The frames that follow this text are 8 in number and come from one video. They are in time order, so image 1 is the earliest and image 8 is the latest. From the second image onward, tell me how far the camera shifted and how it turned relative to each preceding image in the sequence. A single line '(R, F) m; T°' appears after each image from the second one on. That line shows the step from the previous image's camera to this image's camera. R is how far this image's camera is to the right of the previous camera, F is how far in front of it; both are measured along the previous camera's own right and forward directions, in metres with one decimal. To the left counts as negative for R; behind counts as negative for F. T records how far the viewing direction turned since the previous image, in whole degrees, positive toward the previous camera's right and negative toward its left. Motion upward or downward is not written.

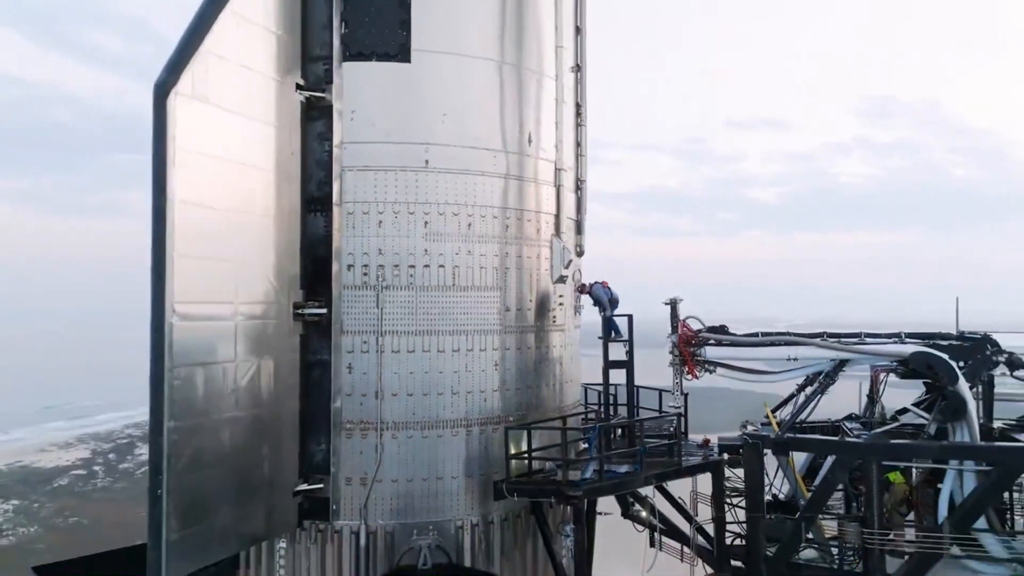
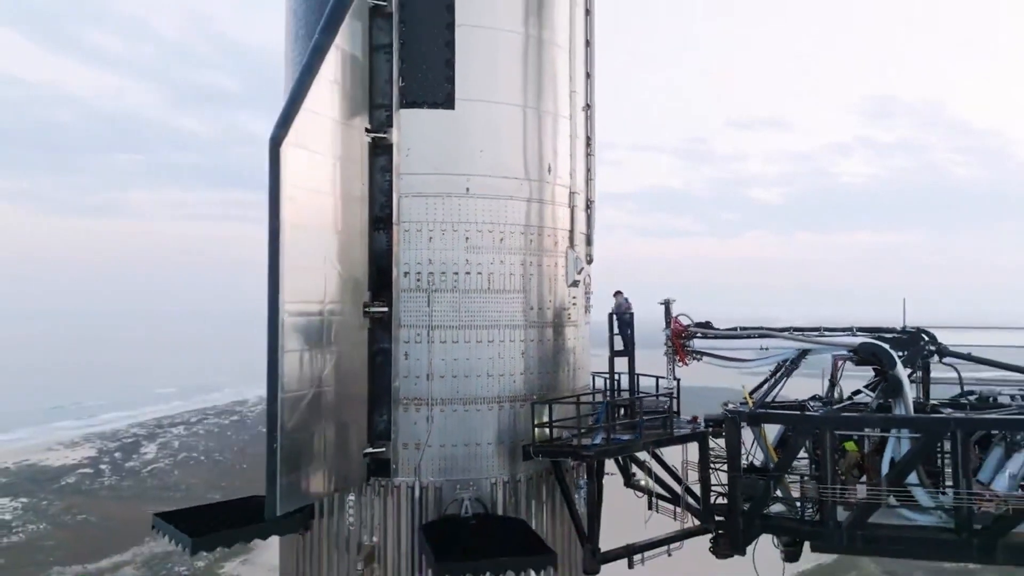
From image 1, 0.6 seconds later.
(-0.1, -0.5) m; 0°
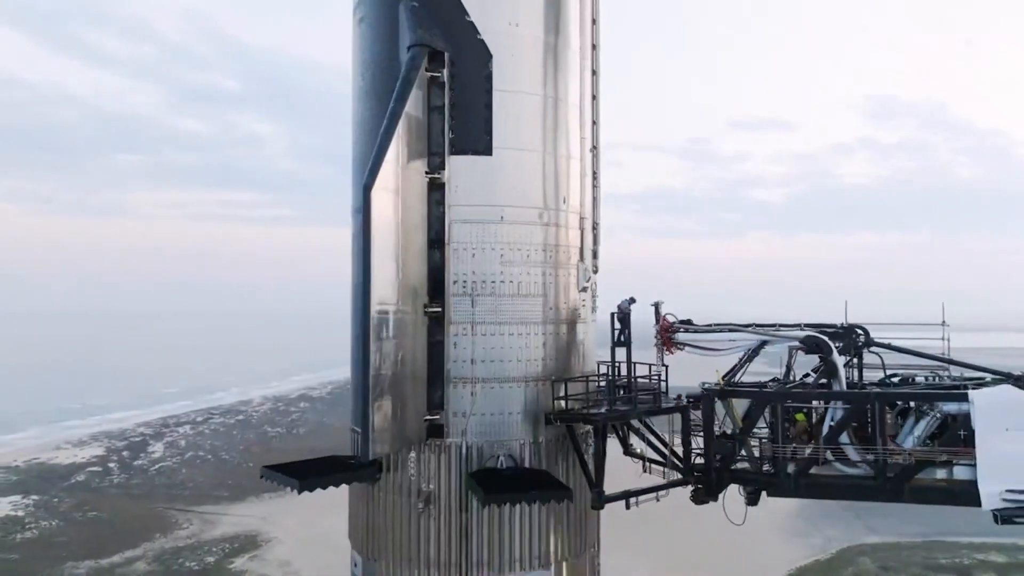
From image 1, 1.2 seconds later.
(-0.1, -0.7) m; 0°
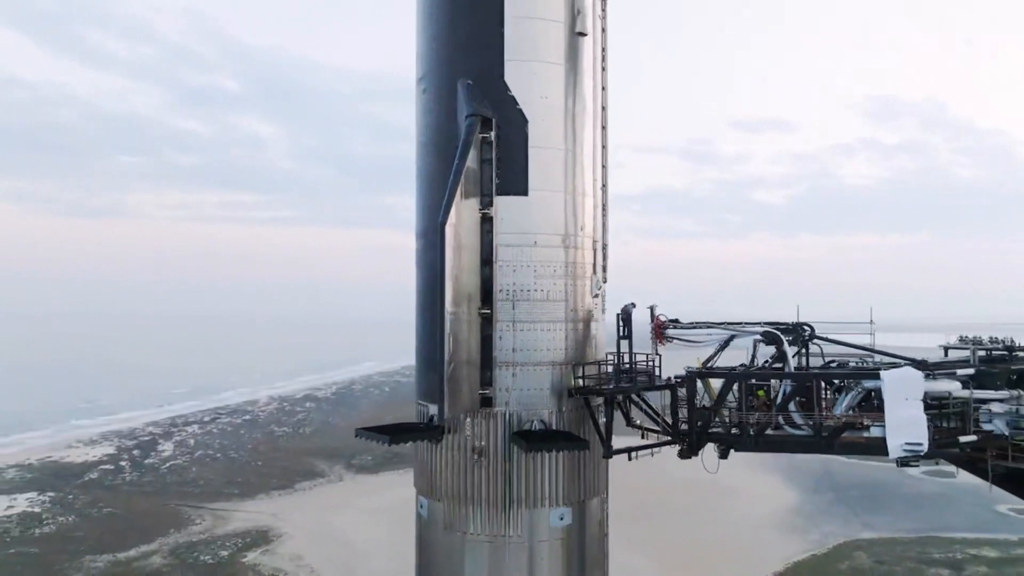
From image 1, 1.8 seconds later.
(-0.2, -1.0) m; 0°
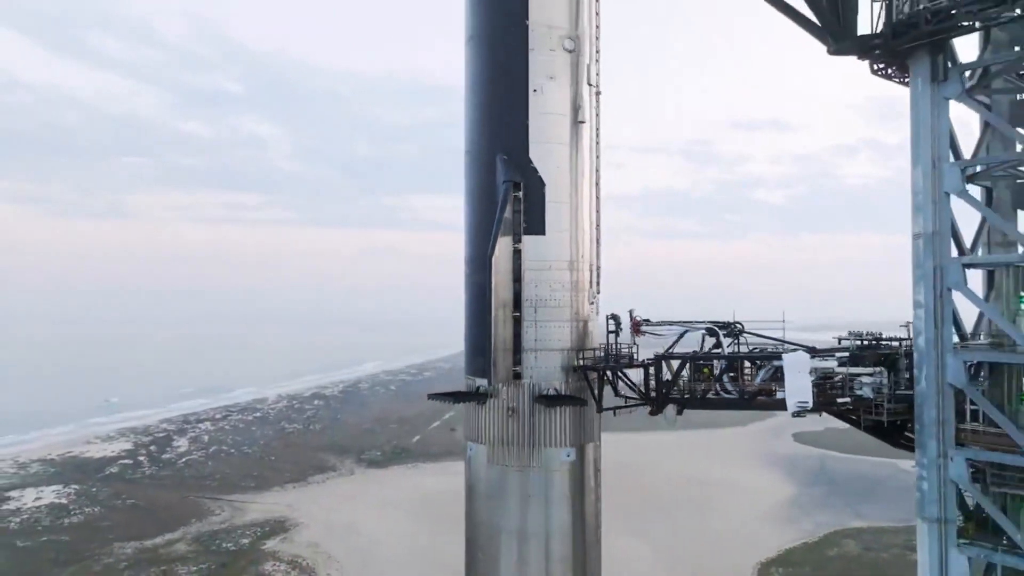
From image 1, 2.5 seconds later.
(-0.2, -1.9) m; 0°
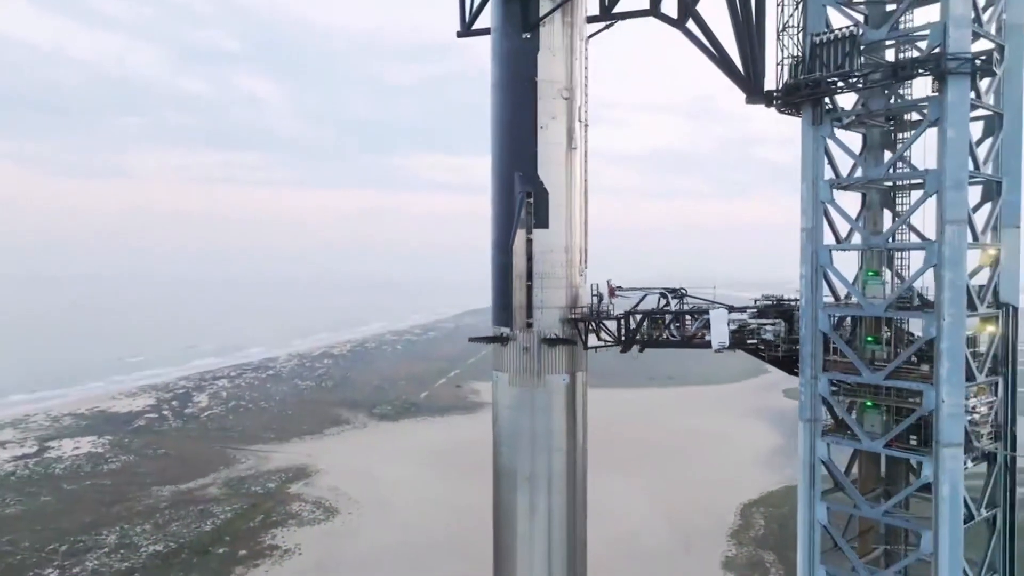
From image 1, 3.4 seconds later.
(-0.1, -2.6) m; 0°
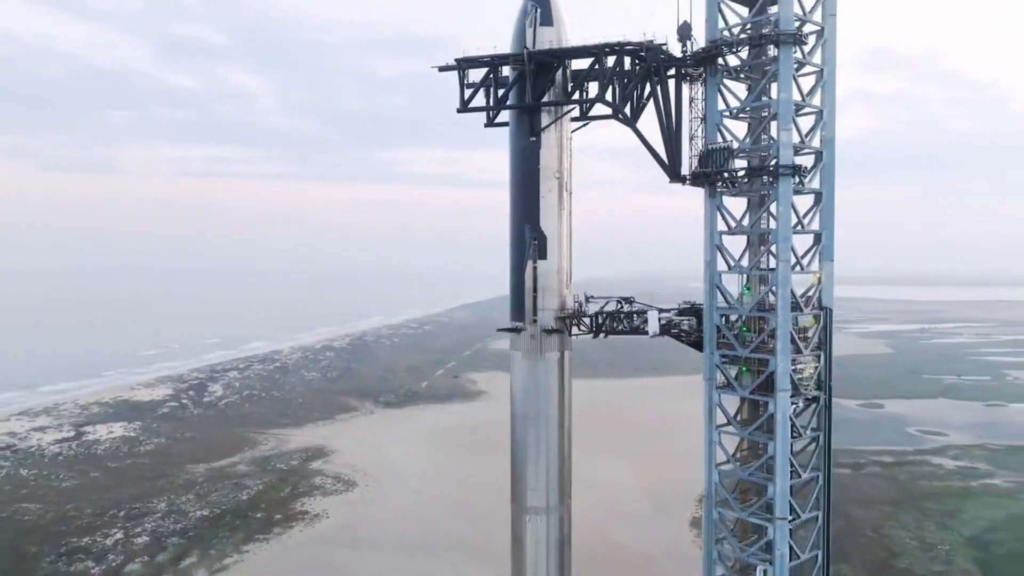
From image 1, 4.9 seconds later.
(-0.4, -4.9) m; +1°
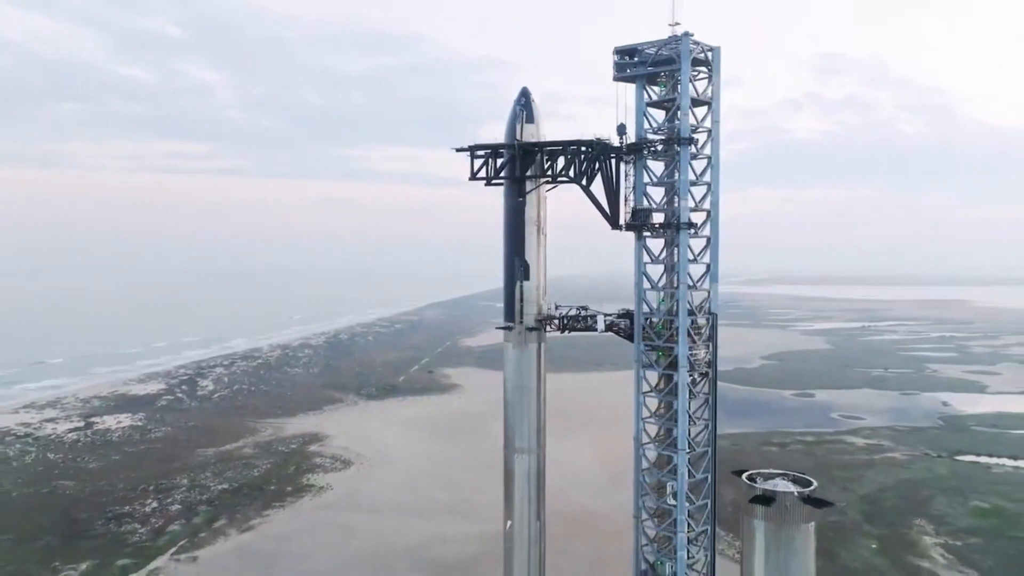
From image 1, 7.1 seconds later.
(-0.8, -6.3) m; +3°
